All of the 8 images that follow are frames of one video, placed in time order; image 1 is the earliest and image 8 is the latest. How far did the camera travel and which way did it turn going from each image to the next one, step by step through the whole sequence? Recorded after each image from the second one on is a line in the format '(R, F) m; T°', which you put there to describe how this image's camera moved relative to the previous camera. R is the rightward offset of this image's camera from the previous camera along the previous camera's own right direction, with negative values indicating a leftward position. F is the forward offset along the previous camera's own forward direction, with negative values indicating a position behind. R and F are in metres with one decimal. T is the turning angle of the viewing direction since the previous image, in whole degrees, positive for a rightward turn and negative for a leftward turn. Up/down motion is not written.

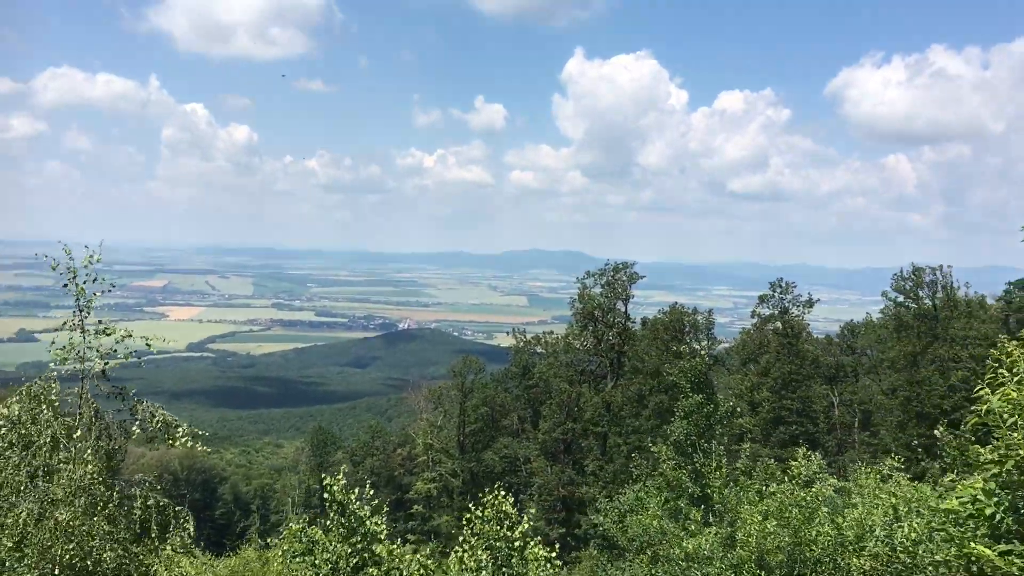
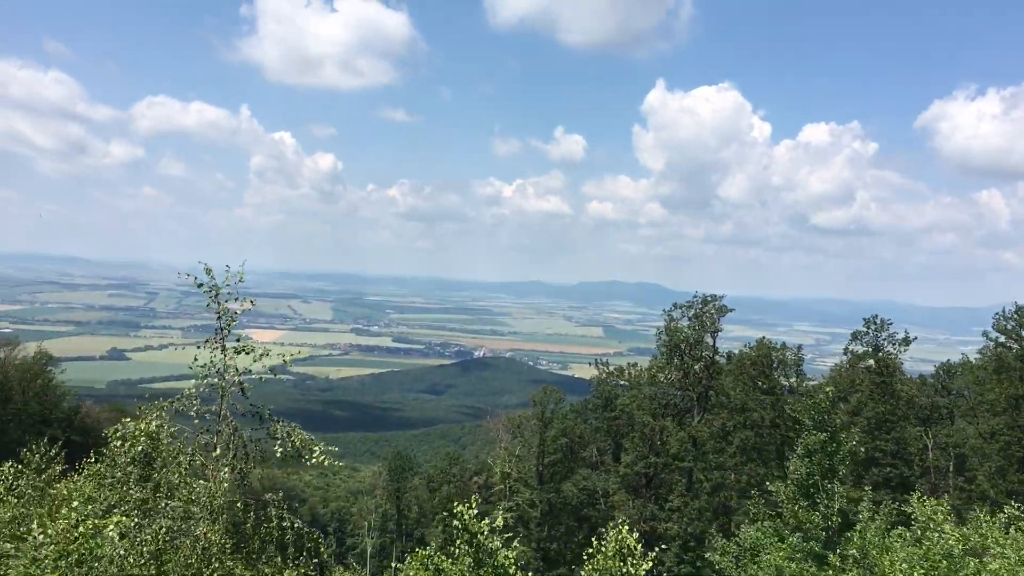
(-0.4, +0.1) m; -4°
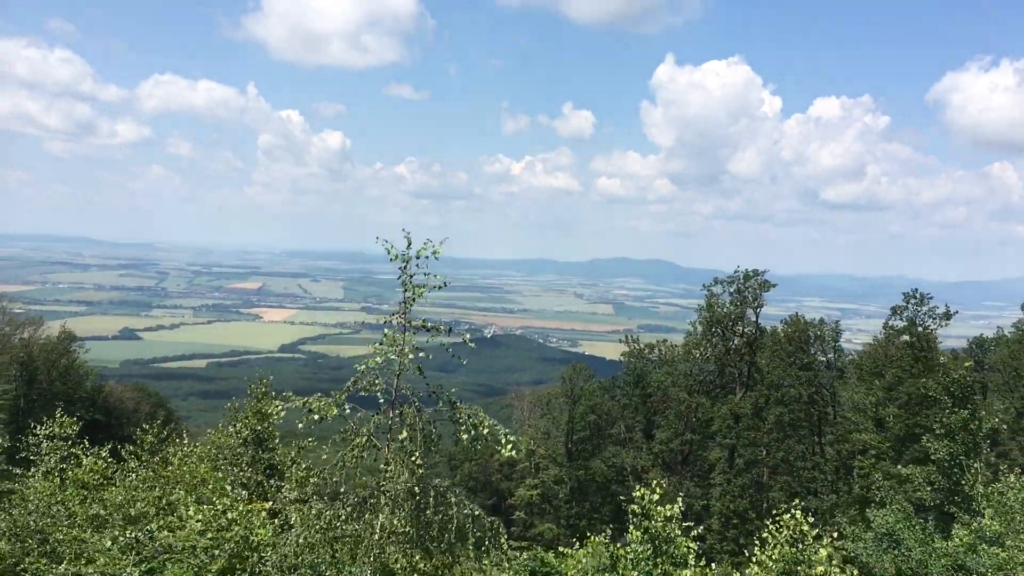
(-1.0, +0.4) m; 0°
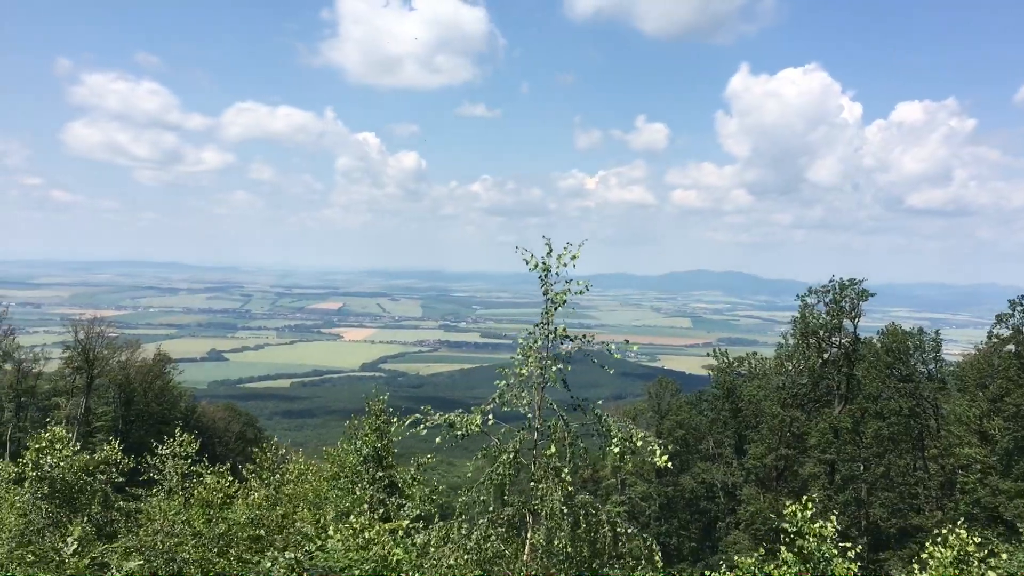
(-0.4, +0.2) m; -4°
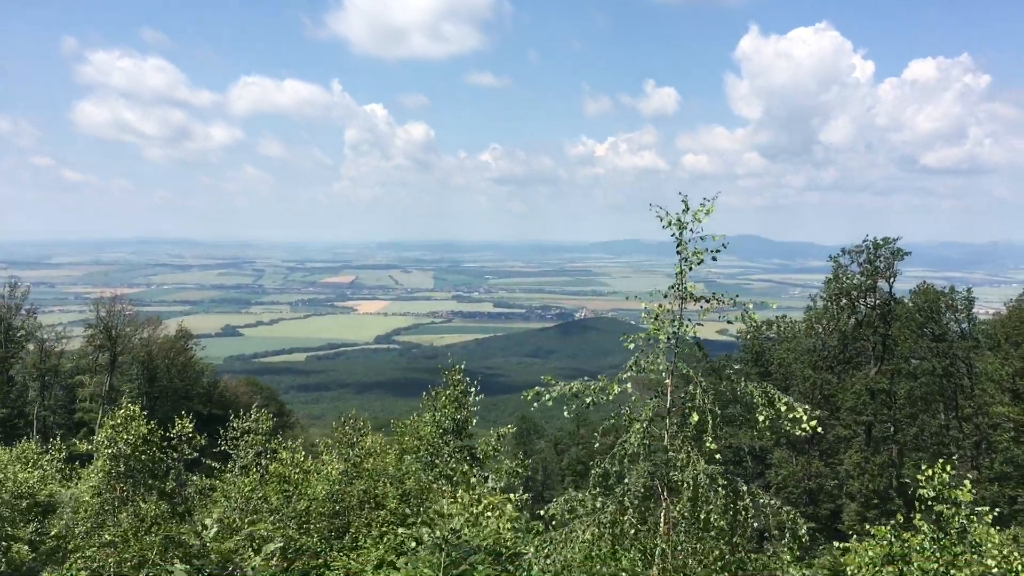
(-0.6, +0.3) m; -1°
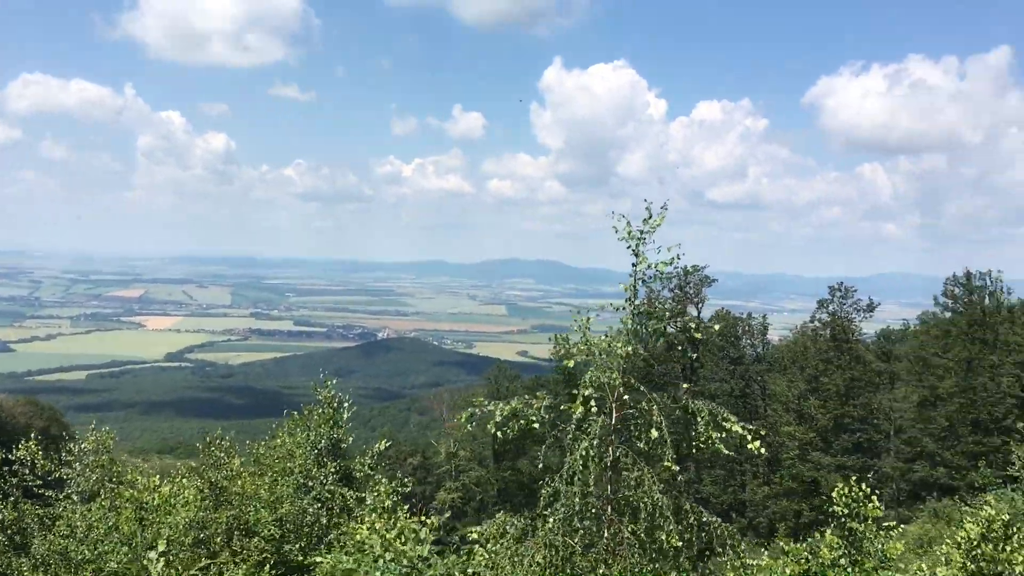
(-0.7, +0.2) m; +12°
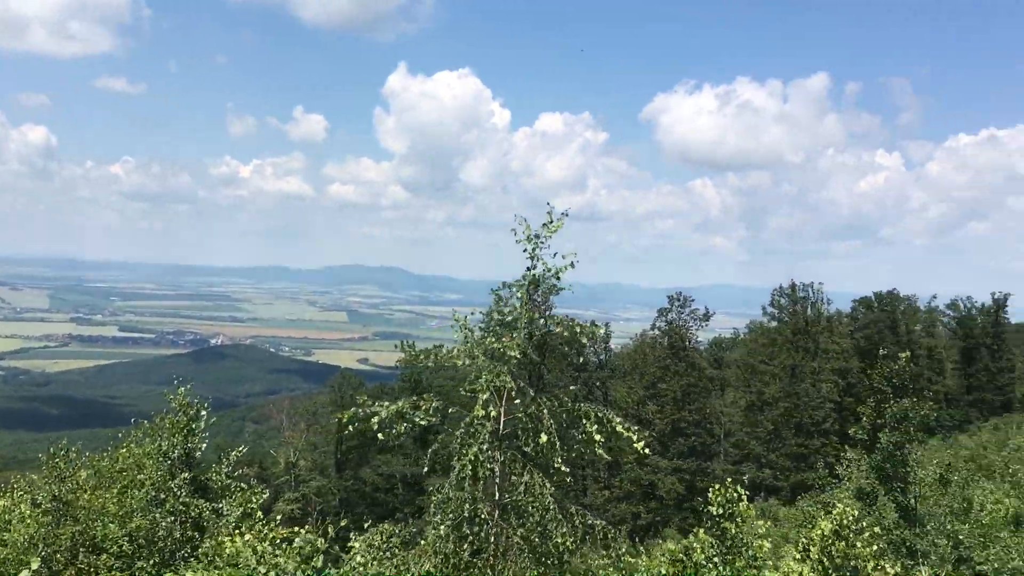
(-0.2, +0.1) m; +9°
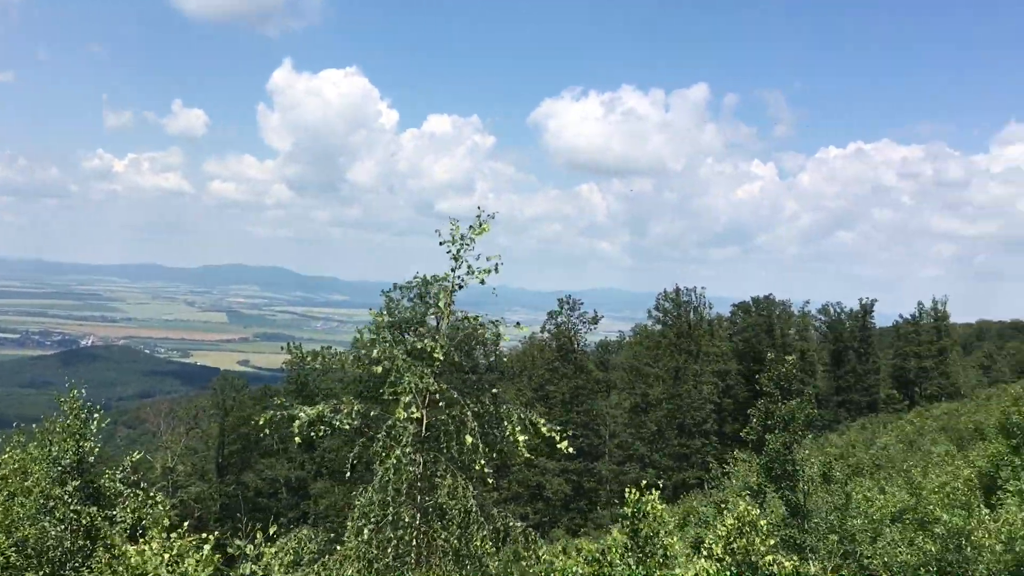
(-0.2, 0.0) m; +7°
